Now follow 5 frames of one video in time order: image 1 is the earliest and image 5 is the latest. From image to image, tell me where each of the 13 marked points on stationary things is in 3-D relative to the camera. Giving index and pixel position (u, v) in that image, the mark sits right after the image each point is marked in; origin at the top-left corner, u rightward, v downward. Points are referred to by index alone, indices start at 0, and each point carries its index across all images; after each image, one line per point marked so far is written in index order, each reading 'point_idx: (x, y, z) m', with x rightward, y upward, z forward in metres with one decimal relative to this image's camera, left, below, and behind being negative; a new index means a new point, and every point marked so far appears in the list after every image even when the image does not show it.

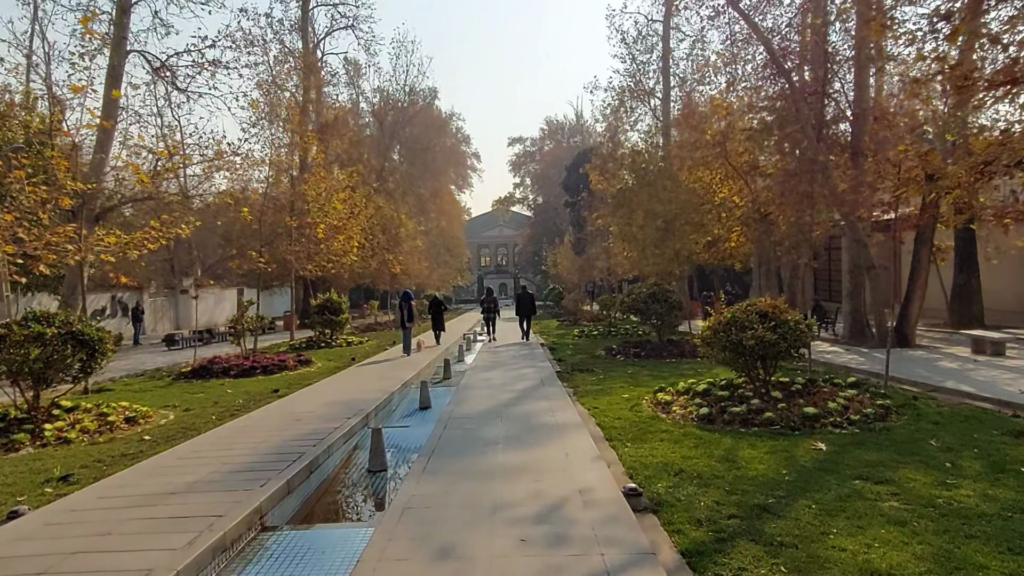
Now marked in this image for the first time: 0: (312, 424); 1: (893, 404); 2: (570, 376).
0: (-1.9, -1.3, +7.2) m
1: (+3.8, -1.2, +7.5) m
2: (+0.9, -1.3, +11.0) m
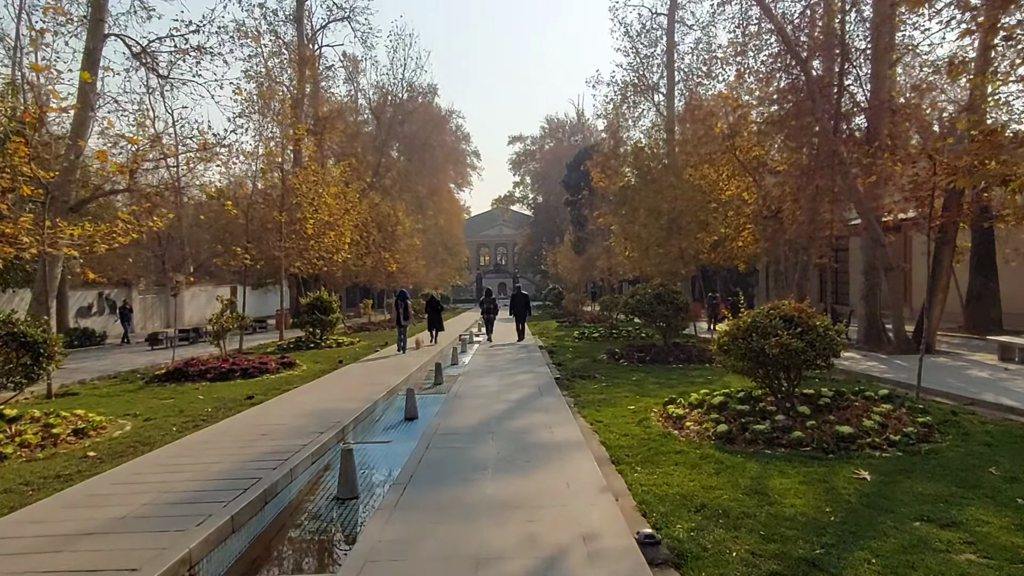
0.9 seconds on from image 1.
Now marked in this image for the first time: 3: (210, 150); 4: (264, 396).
0: (-2.0, -1.3, +6.3) m
1: (+3.8, -1.2, +6.6) m
2: (+0.8, -1.3, +10.2) m
3: (-7.0, +3.2, +17.1) m
4: (-3.3, -1.4, +9.9) m
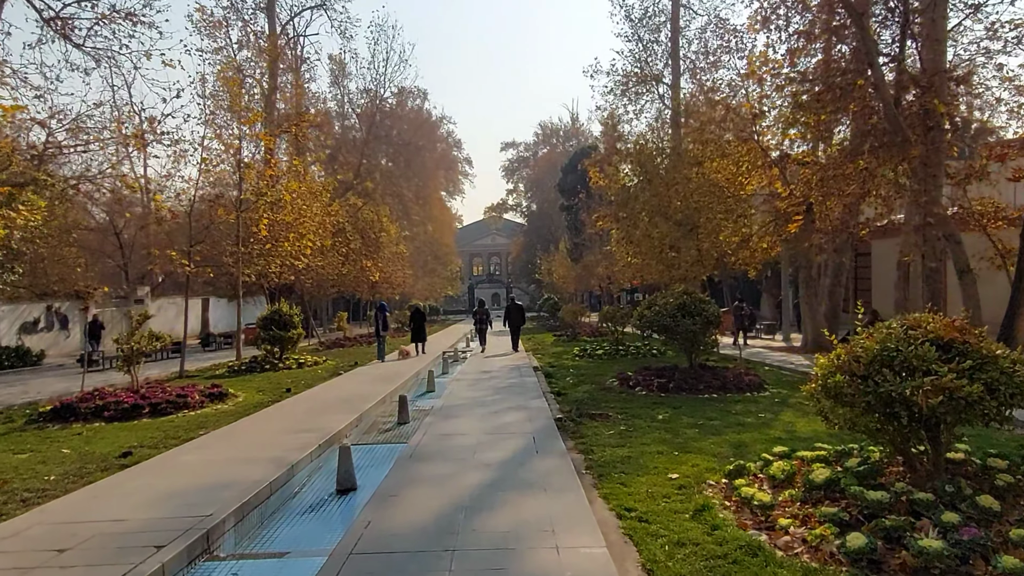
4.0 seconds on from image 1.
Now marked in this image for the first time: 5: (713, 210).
0: (-2.1, -1.4, +3.6) m
1: (+3.7, -1.2, +3.9) m
2: (+0.7, -1.4, +7.5) m
3: (-7.2, +2.9, +14.4) m
4: (-3.5, -1.6, +7.2) m
5: (+5.2, +2.0, +19.1) m
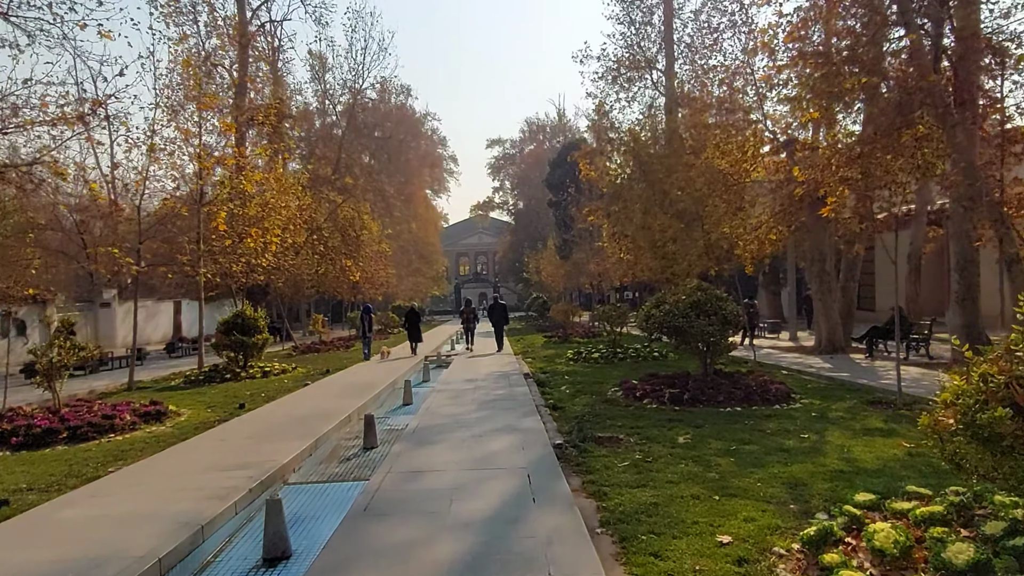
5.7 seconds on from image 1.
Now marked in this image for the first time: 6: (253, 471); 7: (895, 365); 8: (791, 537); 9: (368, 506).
0: (-2.1, -1.3, +2.1) m
1: (+3.6, -1.1, +2.5) m
2: (+0.6, -1.4, +6.0) m
3: (-7.4, +2.9, +12.8) m
4: (-3.5, -1.6, +5.6) m
5: (+4.9, +2.1, +17.7) m
6: (-2.0, -1.4, +5.7) m
7: (+6.3, -1.3, +12.2) m
8: (+1.4, -1.3, +3.8) m
9: (-0.9, -1.4, +4.7) m
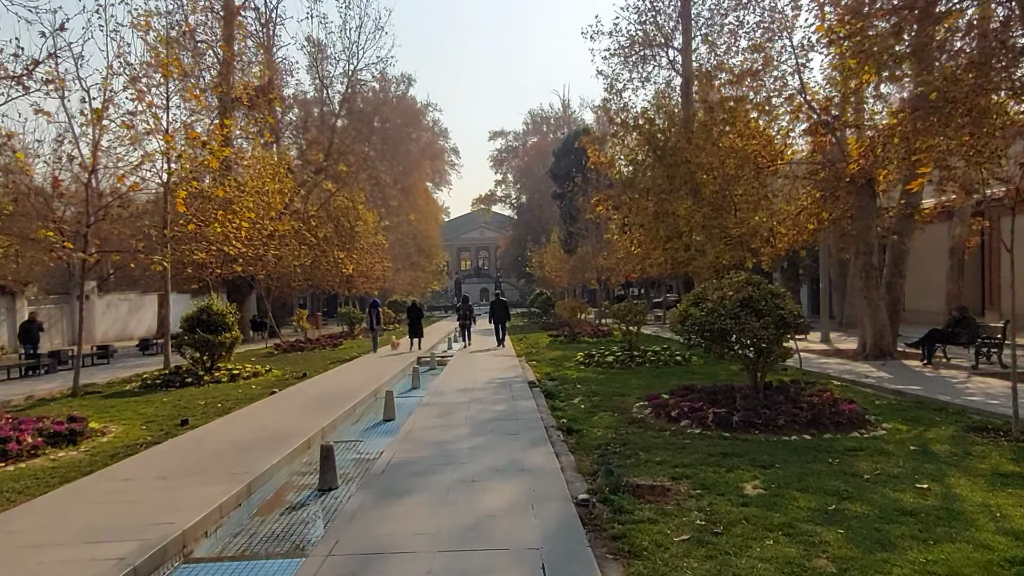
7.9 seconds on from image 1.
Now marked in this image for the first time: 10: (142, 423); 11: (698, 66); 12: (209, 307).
0: (-2.1, -1.3, +0.2) m
1: (+3.6, -1.1, +0.7) m
2: (+0.6, -1.3, +4.1) m
3: (-7.4, +3.1, +10.9) m
4: (-3.5, -1.5, +3.8) m
5: (+4.9, +2.2, +15.8) m
6: (-2.0, -1.3, +3.9) m
7: (+6.3, -1.2, +10.4) m
8: (+1.4, -1.2, +2.0) m
9: (-0.9, -1.3, +2.8) m
10: (-4.2, -1.5, +8.5) m
11: (+4.9, +5.9, +19.5) m
12: (-5.6, -0.3, +13.7) m
